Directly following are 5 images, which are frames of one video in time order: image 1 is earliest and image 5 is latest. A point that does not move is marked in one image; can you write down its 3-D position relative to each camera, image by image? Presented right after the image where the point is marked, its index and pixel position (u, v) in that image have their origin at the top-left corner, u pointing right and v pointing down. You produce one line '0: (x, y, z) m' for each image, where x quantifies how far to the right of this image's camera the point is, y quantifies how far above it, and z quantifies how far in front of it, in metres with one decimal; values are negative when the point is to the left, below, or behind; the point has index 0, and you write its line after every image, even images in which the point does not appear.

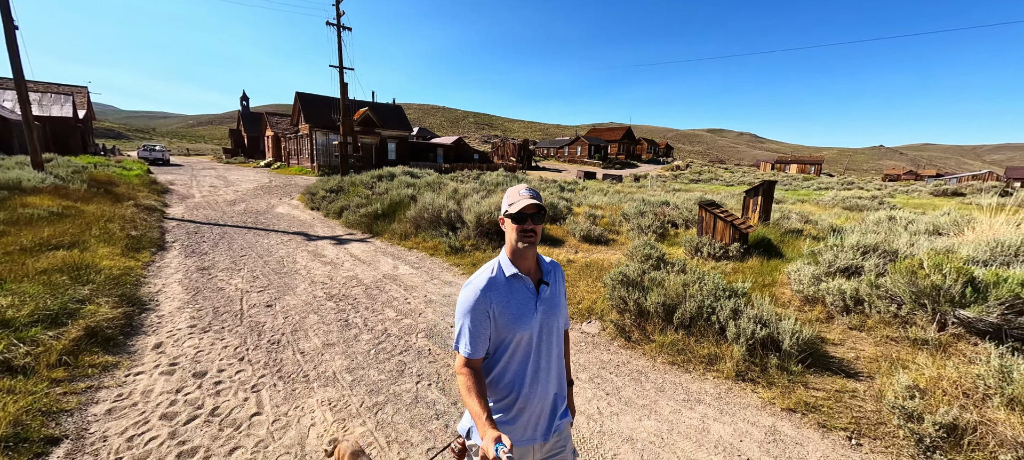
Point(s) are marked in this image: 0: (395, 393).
0: (-1.1, -1.5, +3.5) m
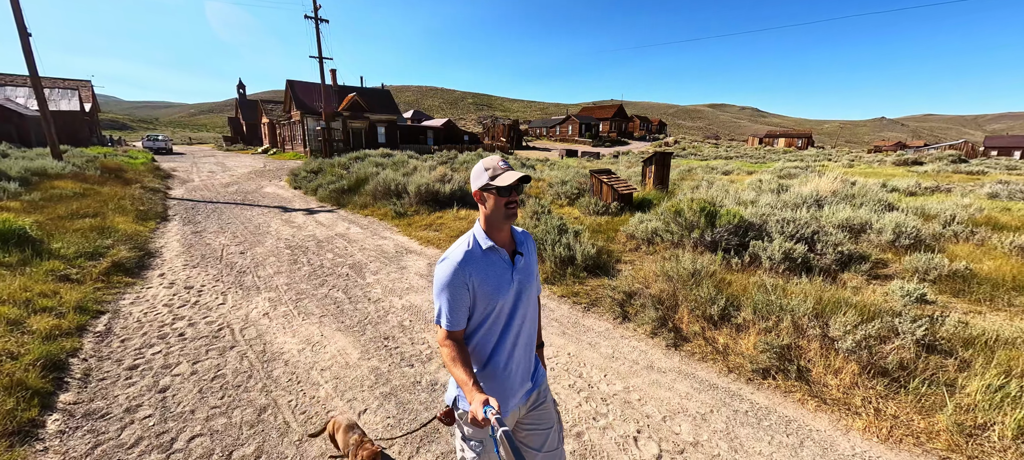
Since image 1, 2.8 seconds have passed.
0: (-2.9, -0.9, +5.4) m
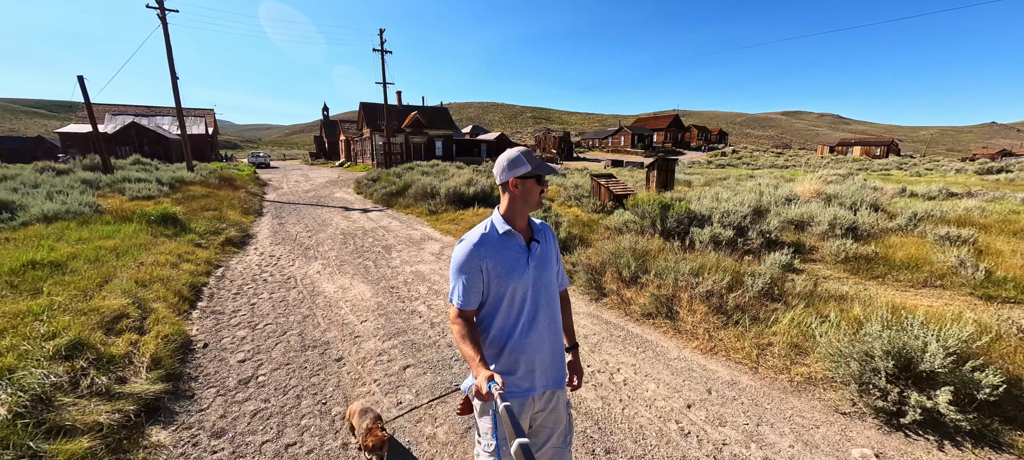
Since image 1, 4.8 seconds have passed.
0: (-3.1, -0.6, +7.4) m
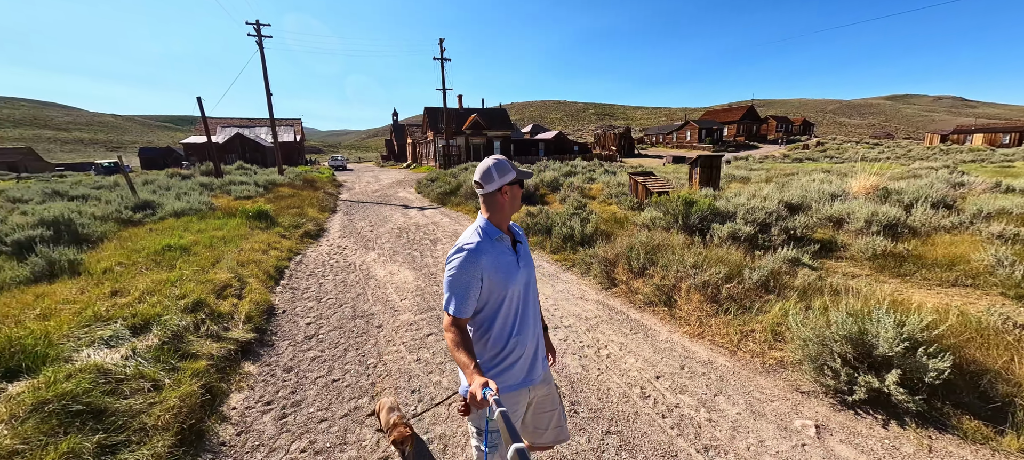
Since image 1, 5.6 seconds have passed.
0: (-2.5, -0.5, +8.5) m
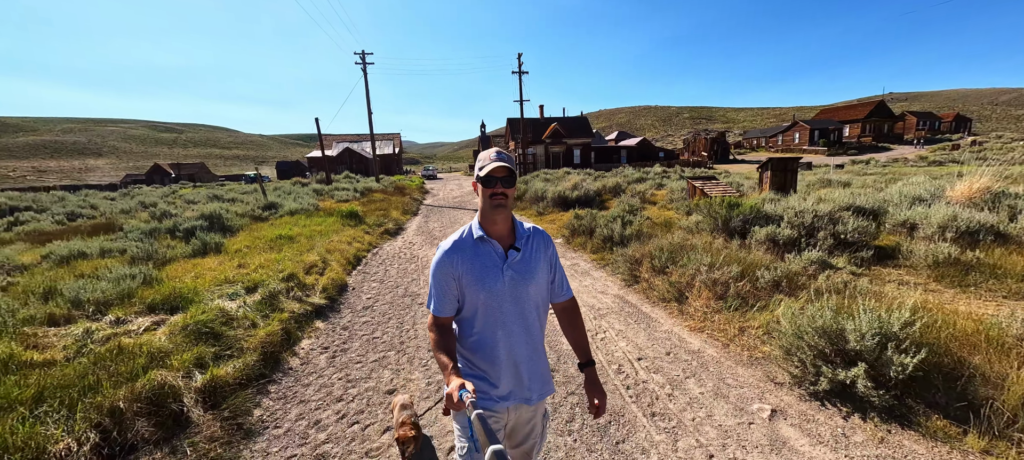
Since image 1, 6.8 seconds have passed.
0: (-1.4, -0.5, +9.5) m
